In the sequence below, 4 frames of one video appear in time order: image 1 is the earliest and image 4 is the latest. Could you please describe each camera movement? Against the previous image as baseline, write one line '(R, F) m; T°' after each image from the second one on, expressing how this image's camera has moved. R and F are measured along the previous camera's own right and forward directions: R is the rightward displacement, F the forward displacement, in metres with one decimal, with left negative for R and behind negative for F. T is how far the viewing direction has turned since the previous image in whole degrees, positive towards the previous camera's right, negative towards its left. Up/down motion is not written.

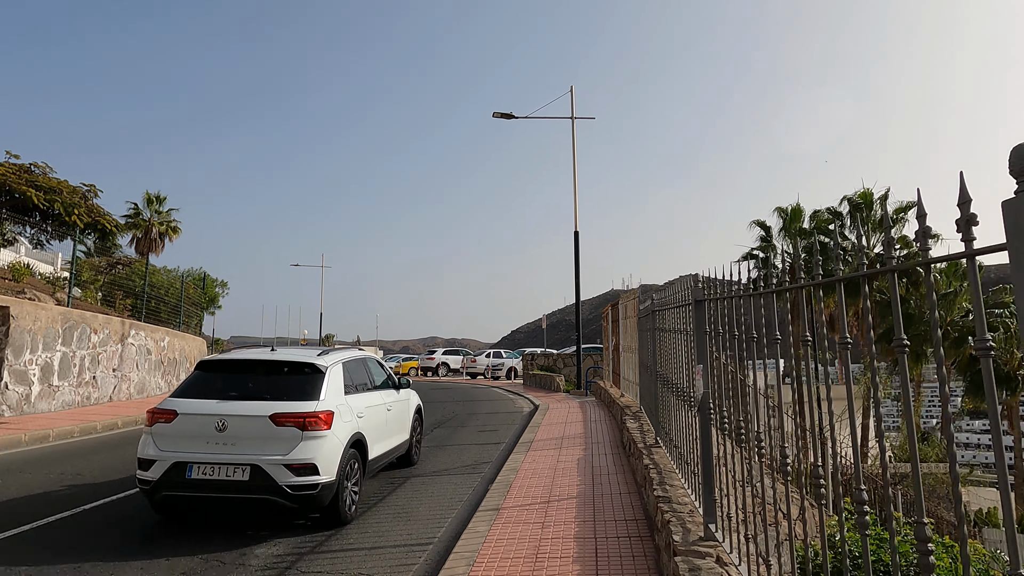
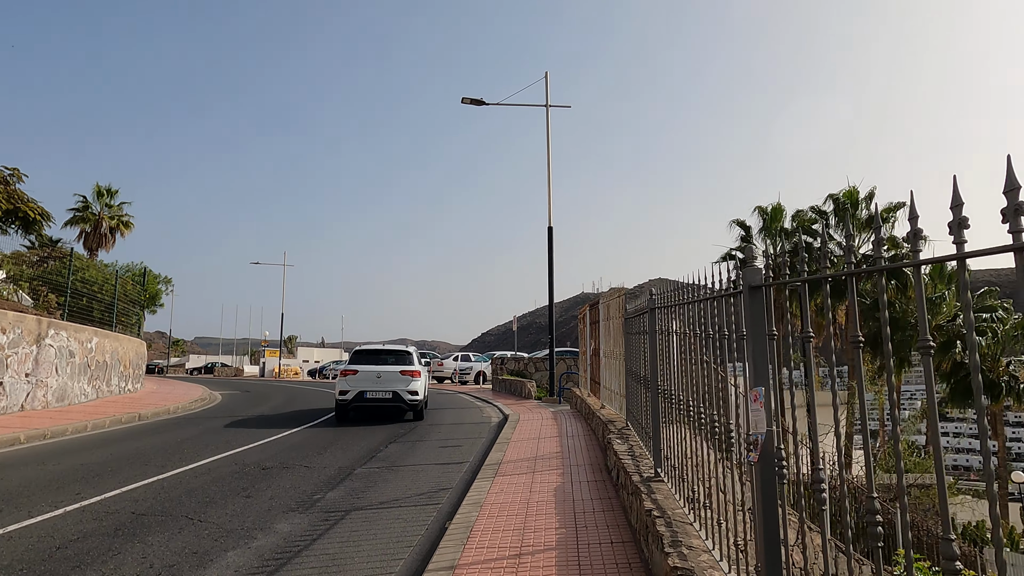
(+0.1, +1.4) m; +3°
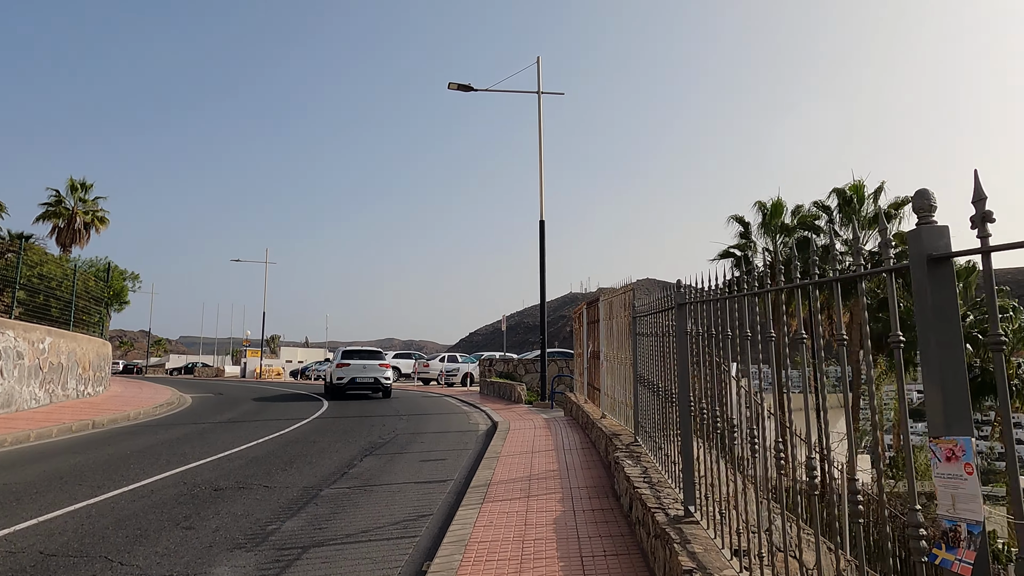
(0.0, +1.1) m; +1°
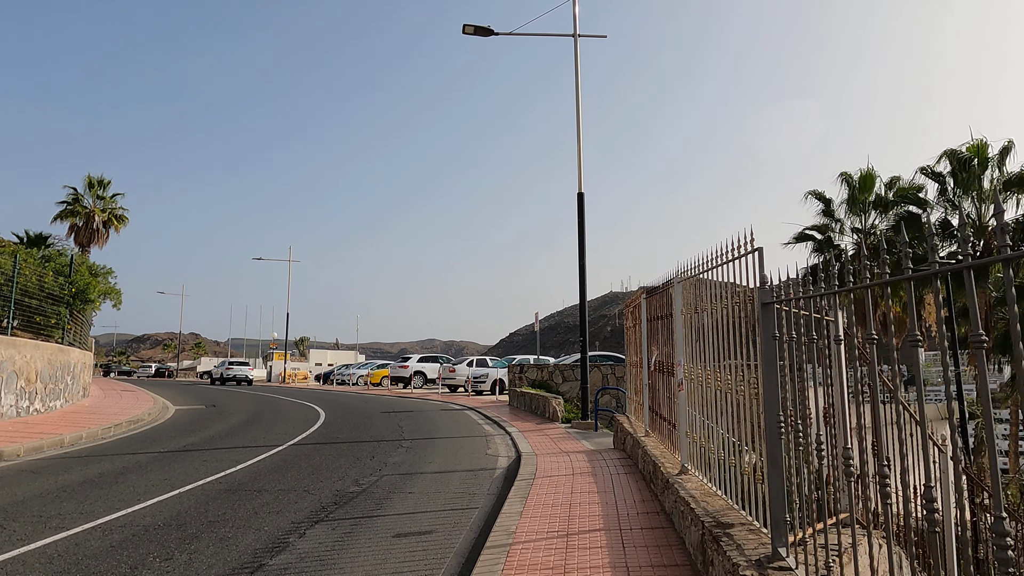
(+0.2, +3.4) m; -3°
